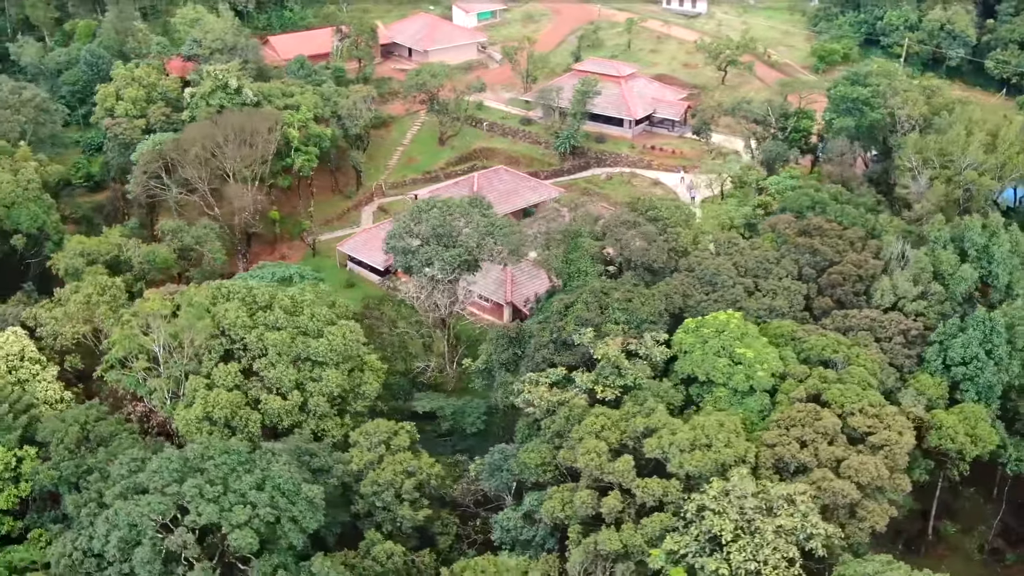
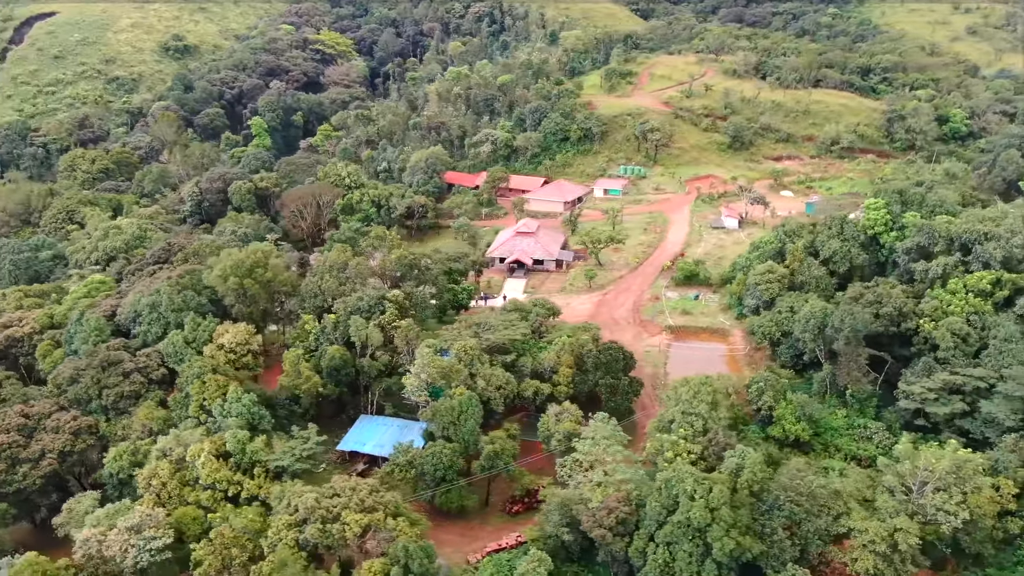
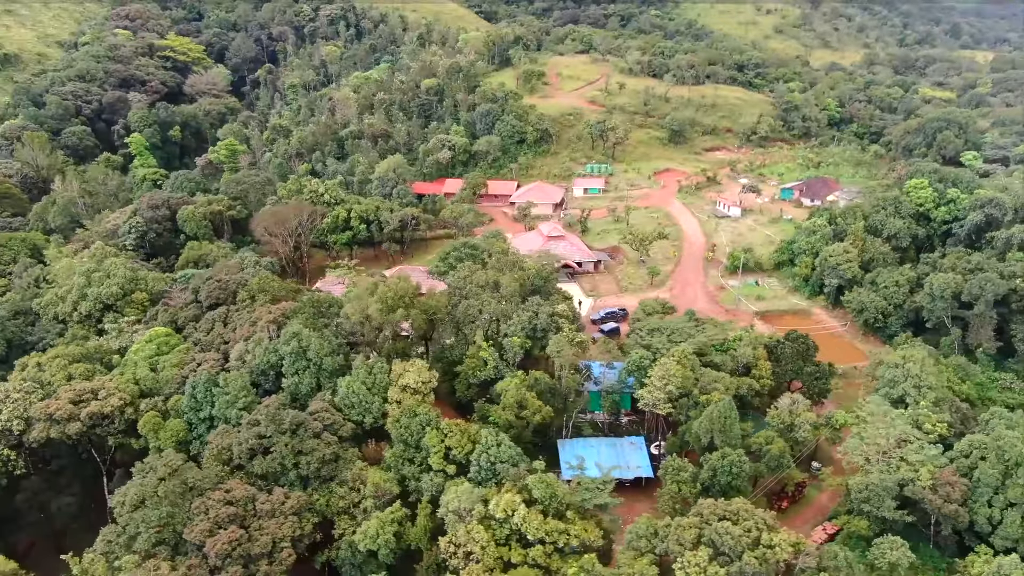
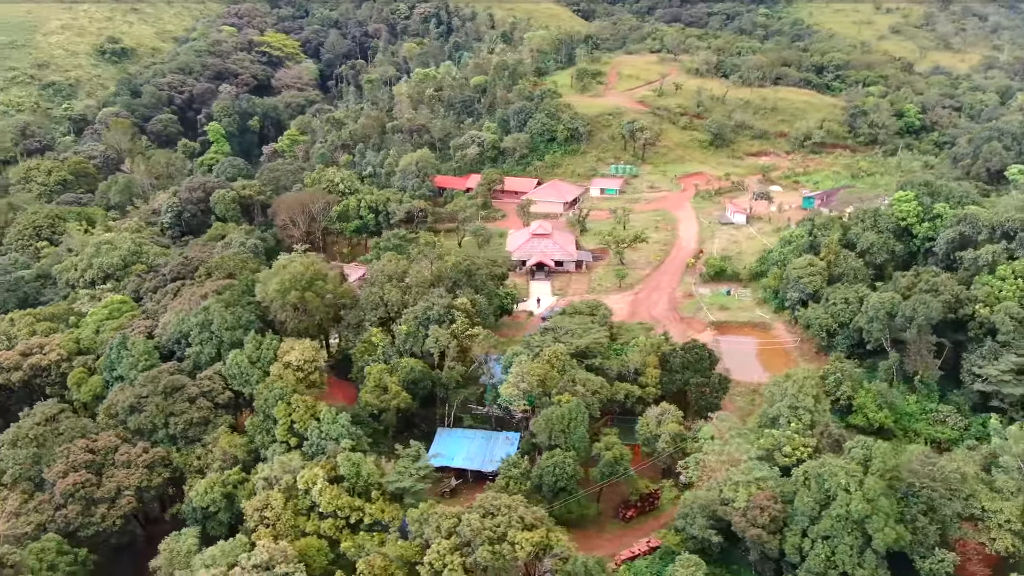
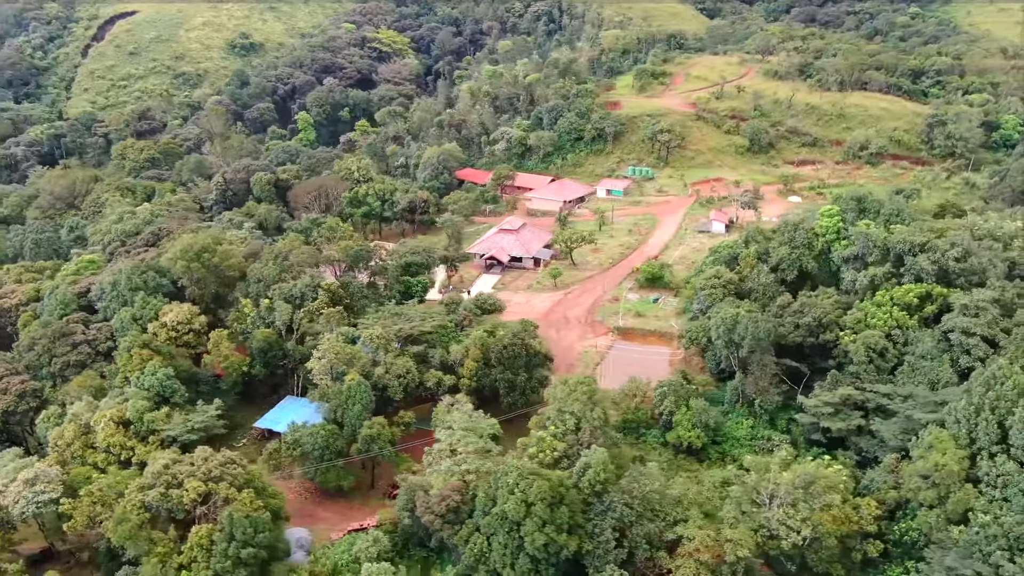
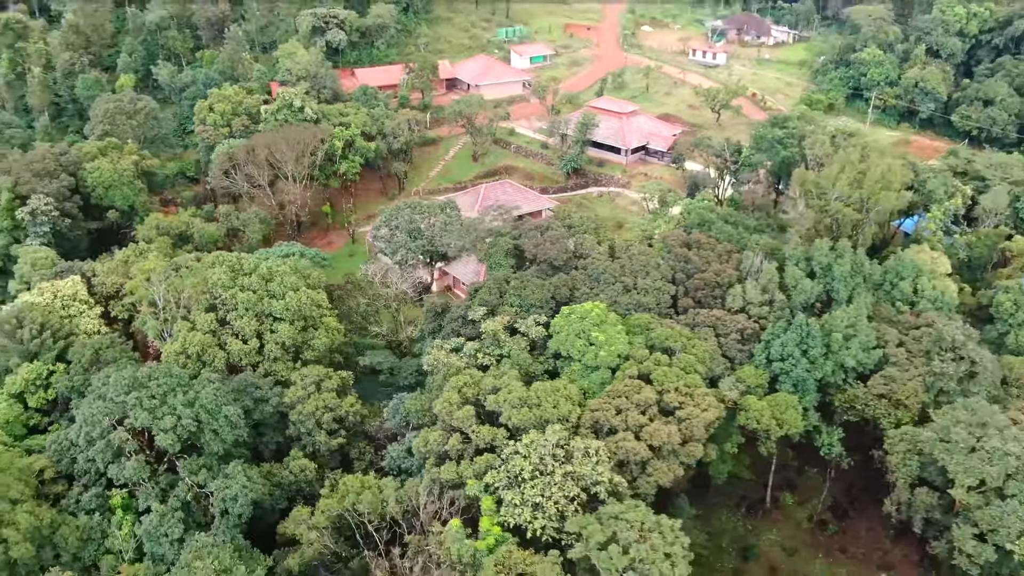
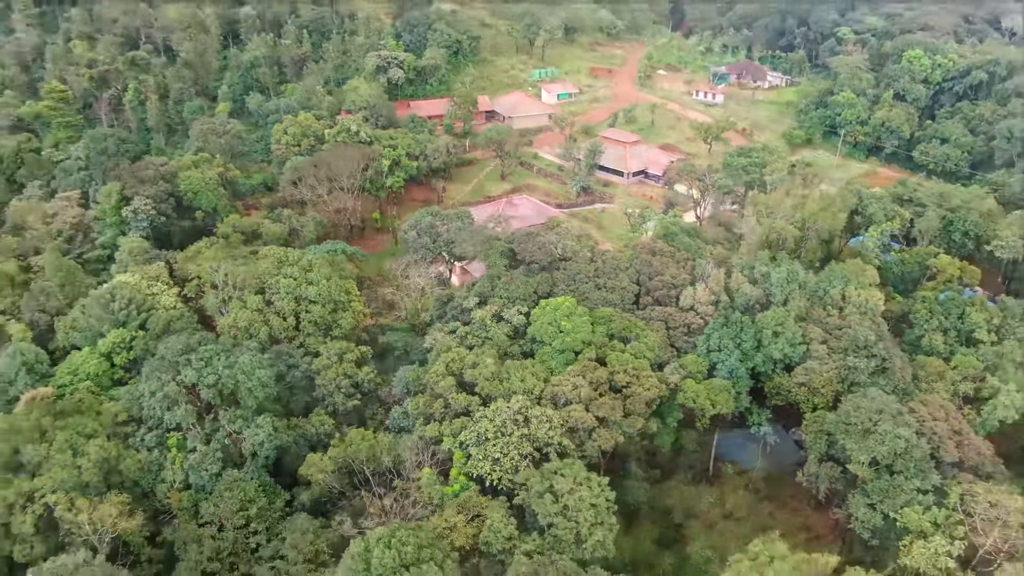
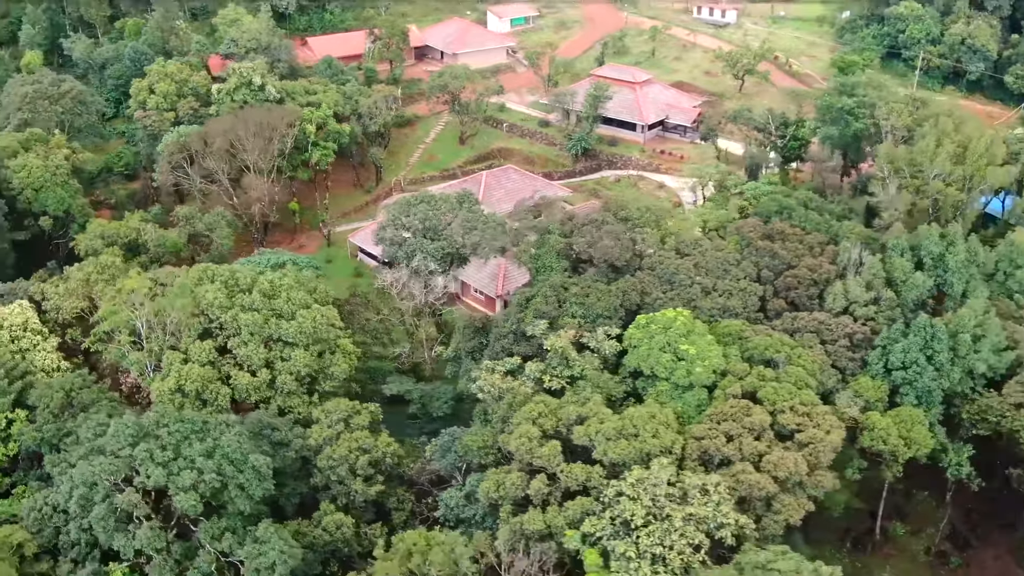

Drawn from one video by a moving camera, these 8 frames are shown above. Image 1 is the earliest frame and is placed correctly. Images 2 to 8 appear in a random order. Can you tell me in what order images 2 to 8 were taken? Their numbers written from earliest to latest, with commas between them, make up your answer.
8, 6, 7, 3, 4, 2, 5
